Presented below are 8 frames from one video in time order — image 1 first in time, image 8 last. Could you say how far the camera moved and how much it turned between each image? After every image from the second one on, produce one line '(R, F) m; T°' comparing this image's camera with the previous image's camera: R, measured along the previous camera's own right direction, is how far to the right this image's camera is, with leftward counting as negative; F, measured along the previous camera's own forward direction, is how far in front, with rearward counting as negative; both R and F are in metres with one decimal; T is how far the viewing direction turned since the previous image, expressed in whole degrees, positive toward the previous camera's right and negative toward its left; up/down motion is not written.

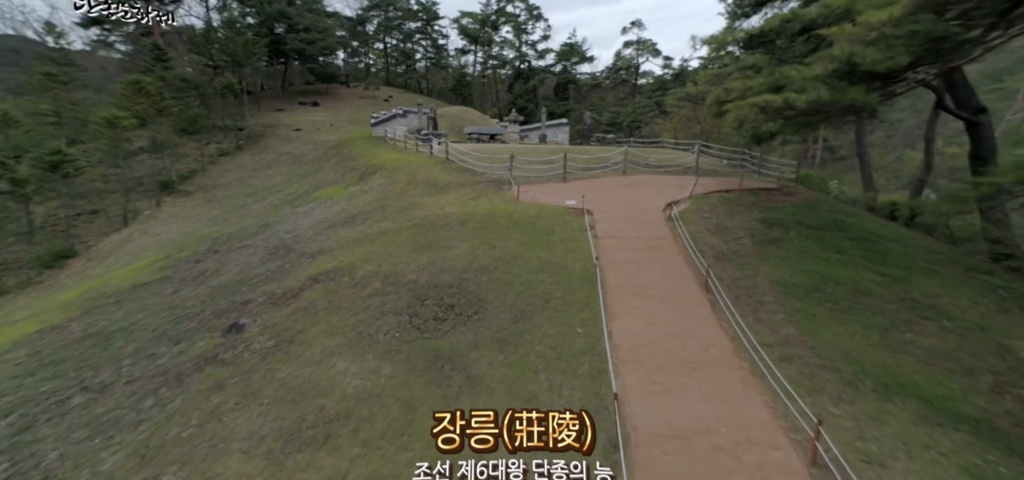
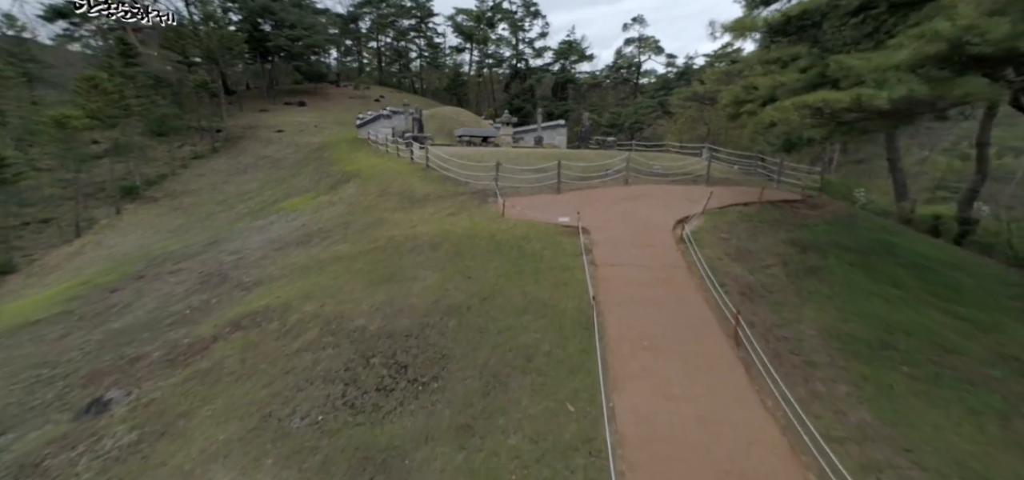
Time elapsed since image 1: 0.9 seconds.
(+0.3, +1.5) m; 0°
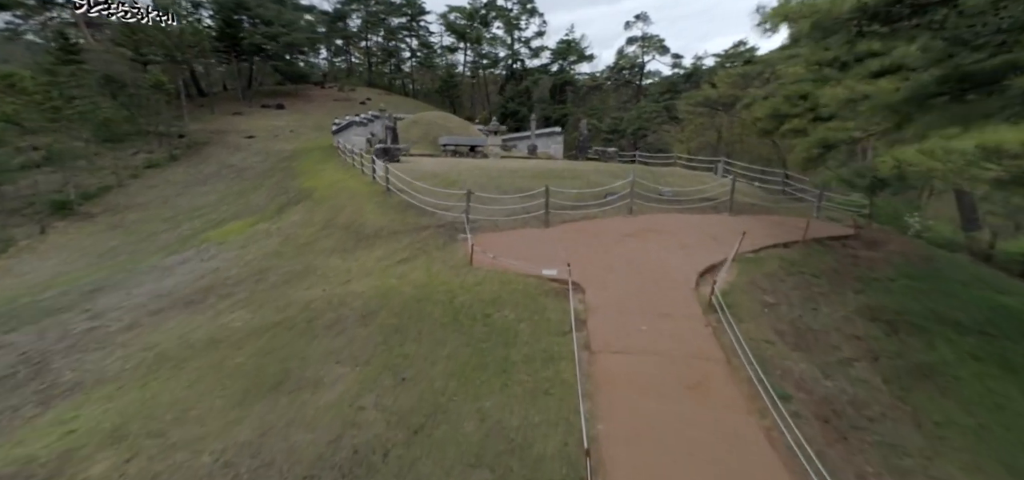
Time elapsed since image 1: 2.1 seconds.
(+0.5, +2.3) m; 0°
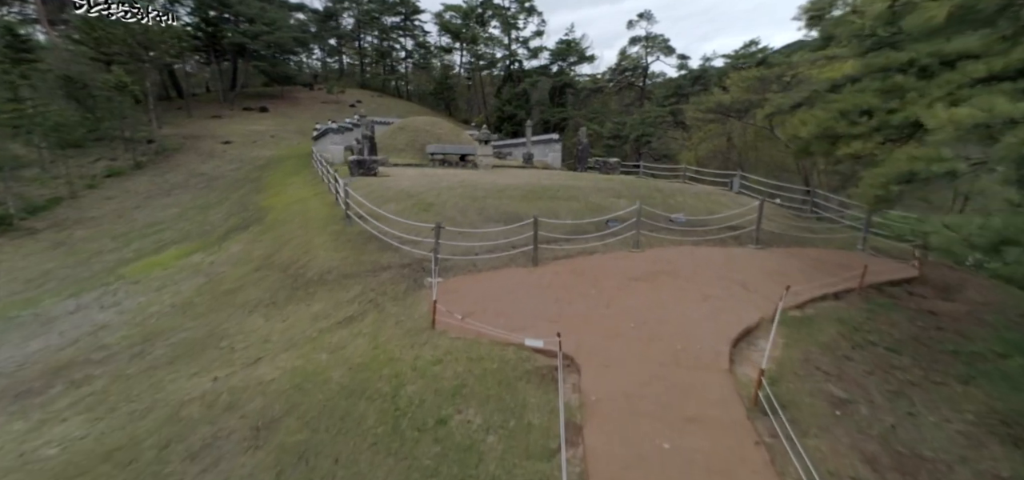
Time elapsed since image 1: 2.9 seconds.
(+0.3, +1.8) m; 0°
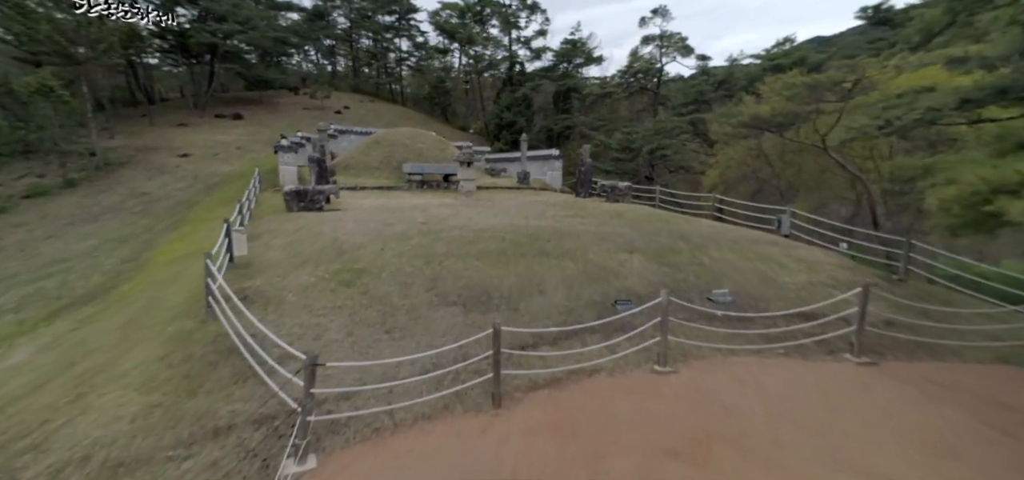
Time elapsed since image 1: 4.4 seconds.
(+0.7, +3.3) m; -1°
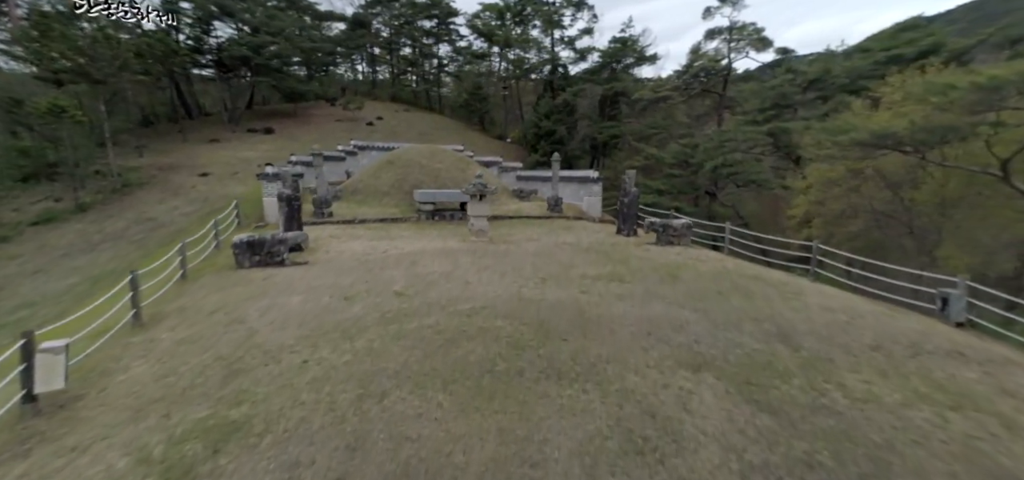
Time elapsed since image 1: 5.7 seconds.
(+0.7, +3.2) m; -7°
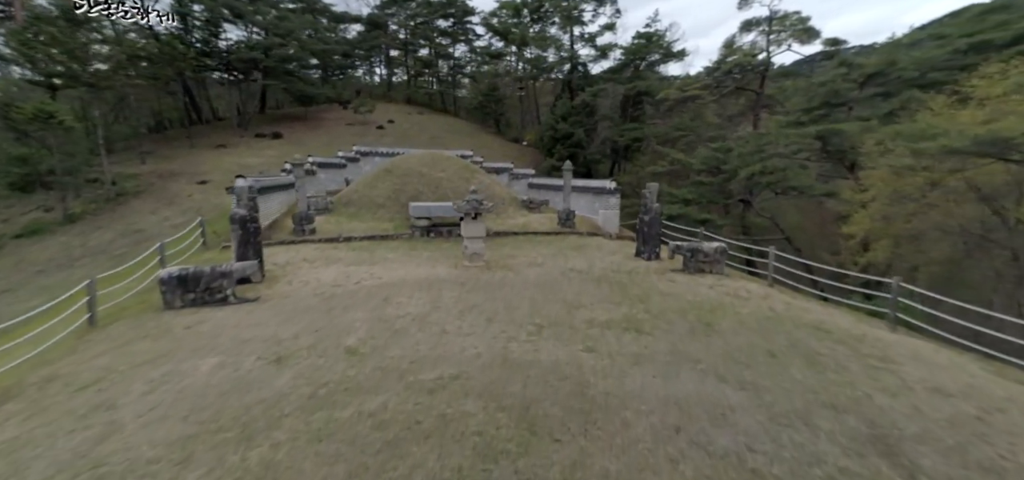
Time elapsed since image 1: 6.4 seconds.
(+0.5, +1.9) m; -3°
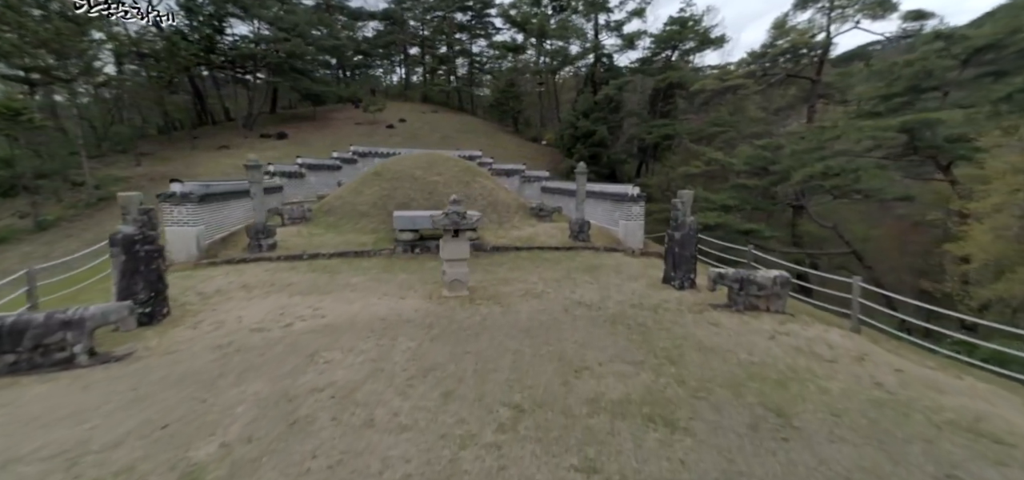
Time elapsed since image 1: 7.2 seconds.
(+0.7, +2.5) m; -4°
